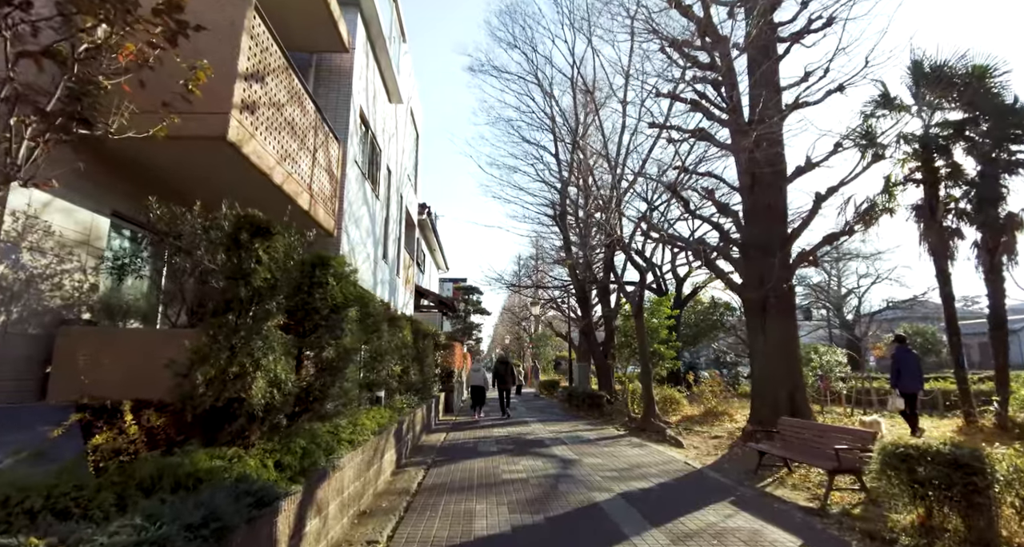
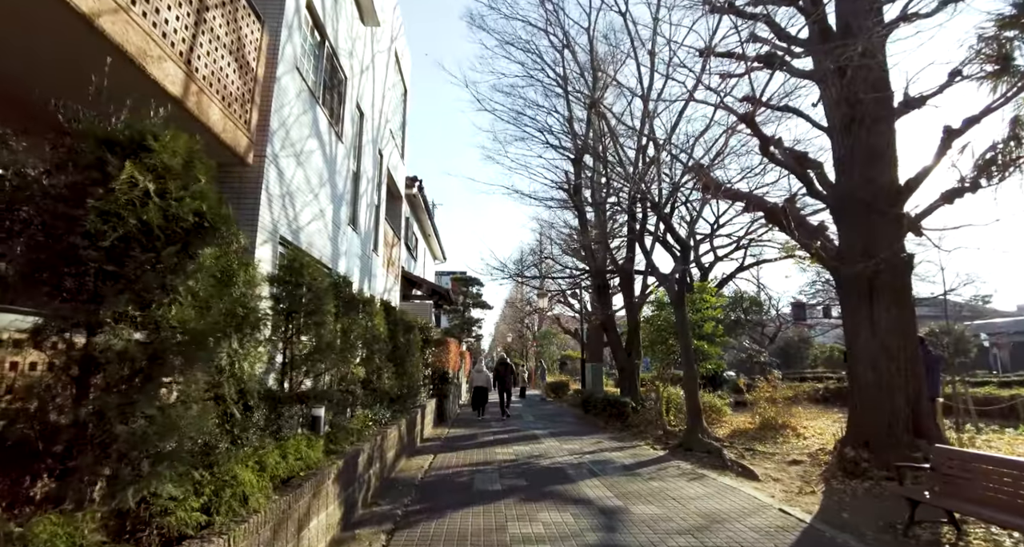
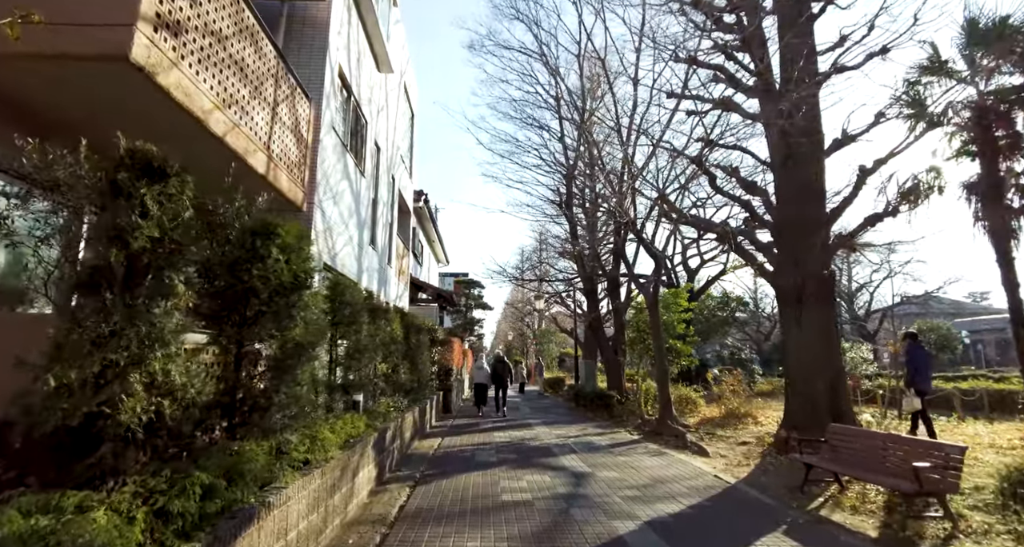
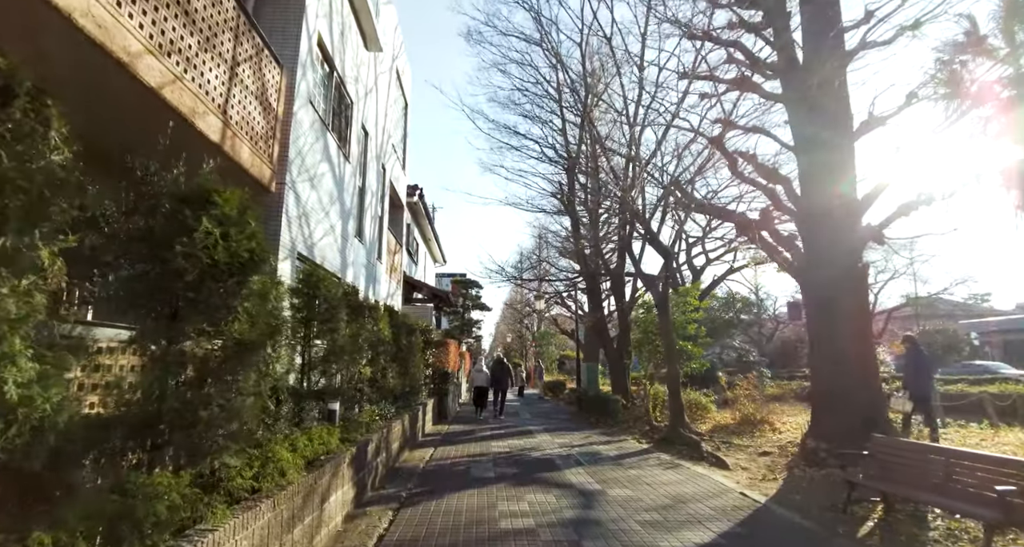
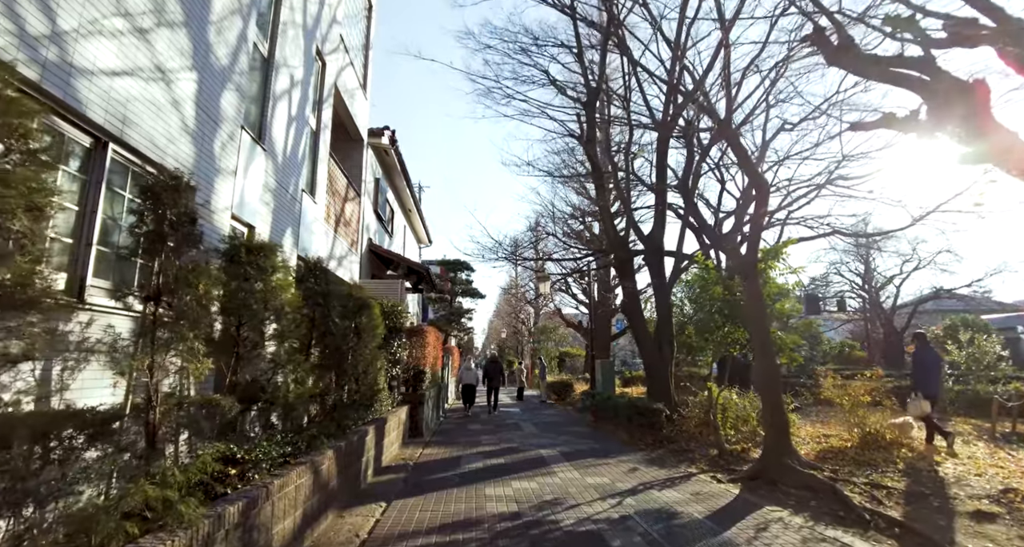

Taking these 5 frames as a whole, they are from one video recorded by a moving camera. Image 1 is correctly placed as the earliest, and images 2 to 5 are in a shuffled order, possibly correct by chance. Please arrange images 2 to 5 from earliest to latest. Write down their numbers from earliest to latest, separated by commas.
3, 4, 2, 5
